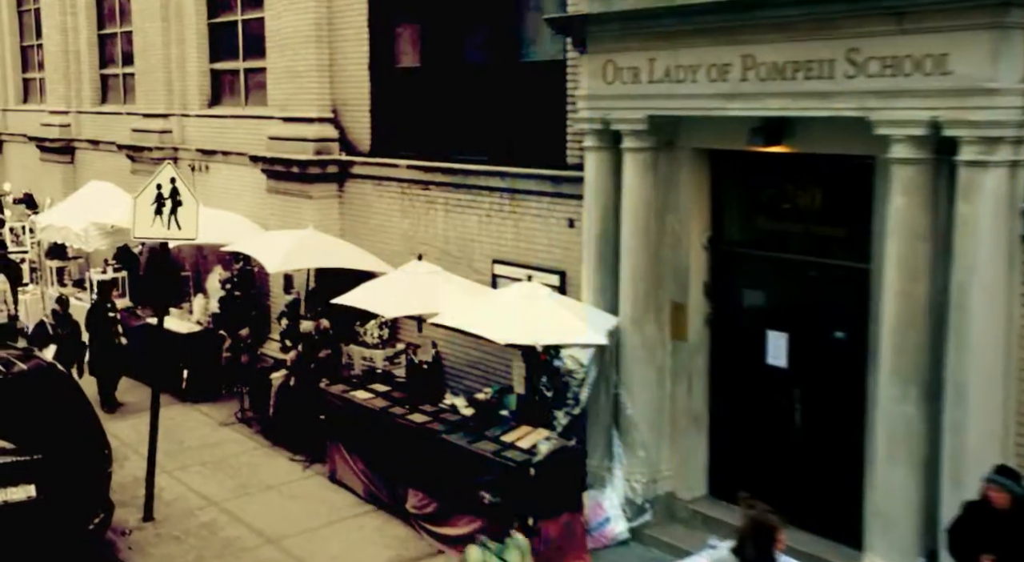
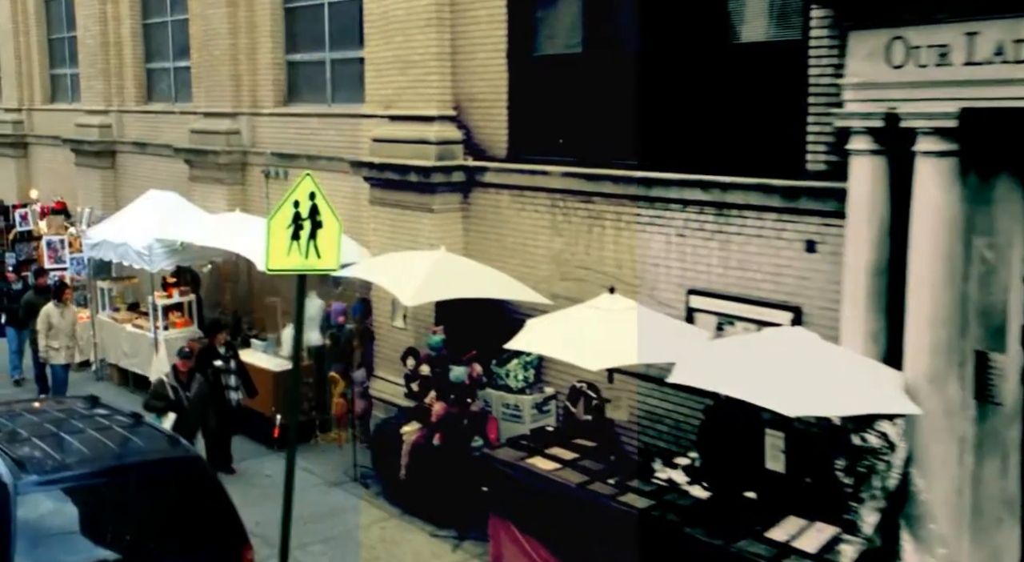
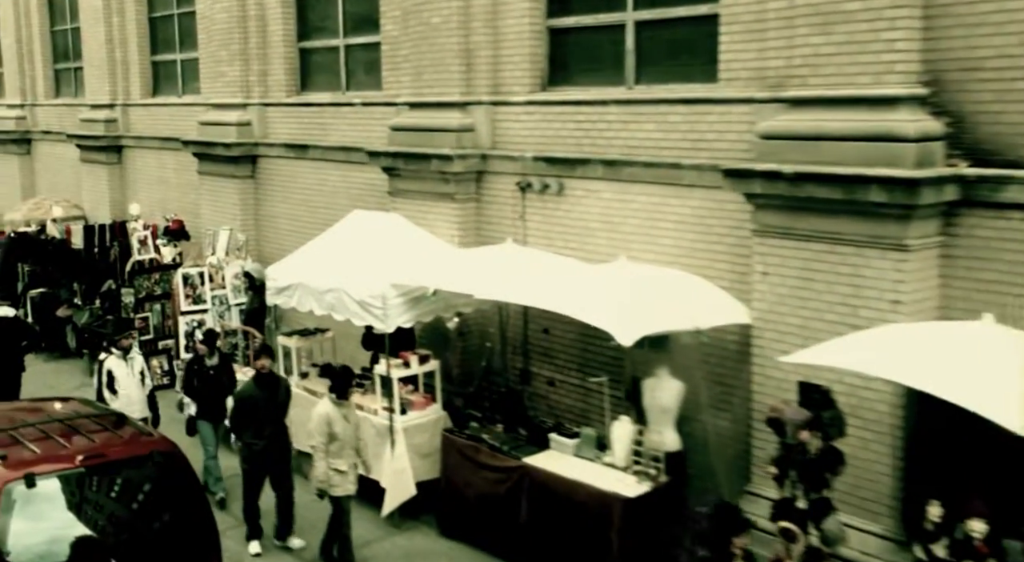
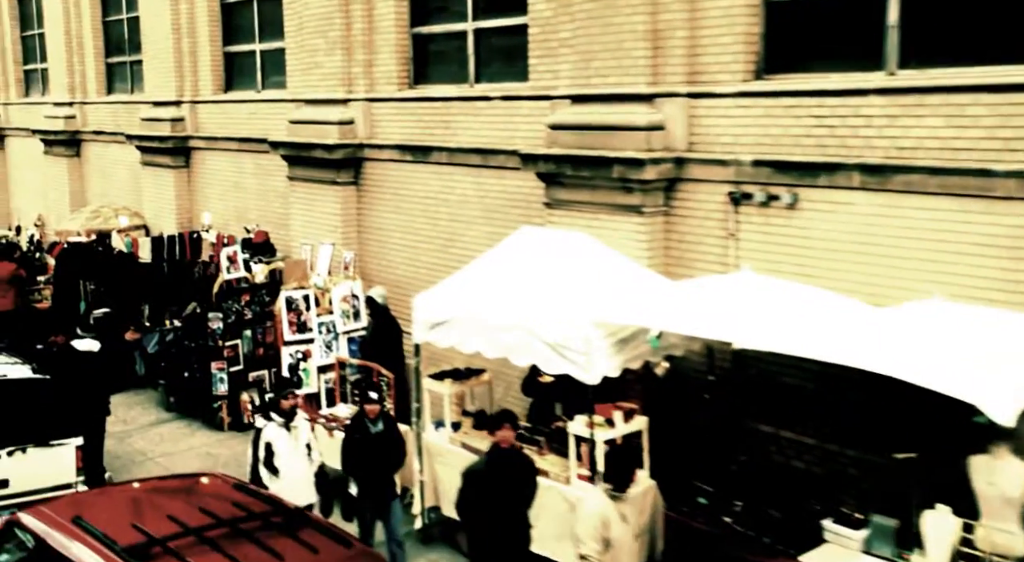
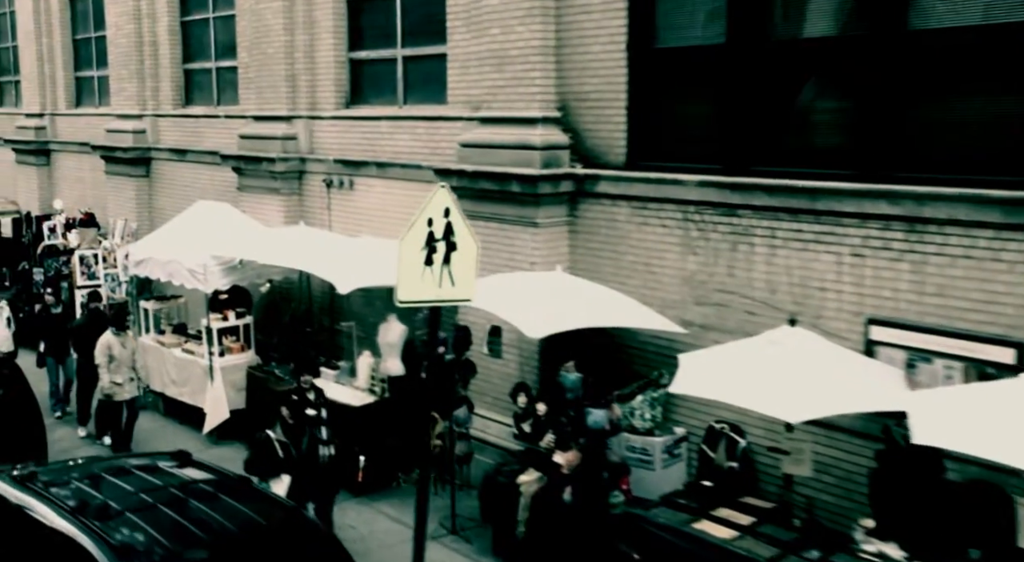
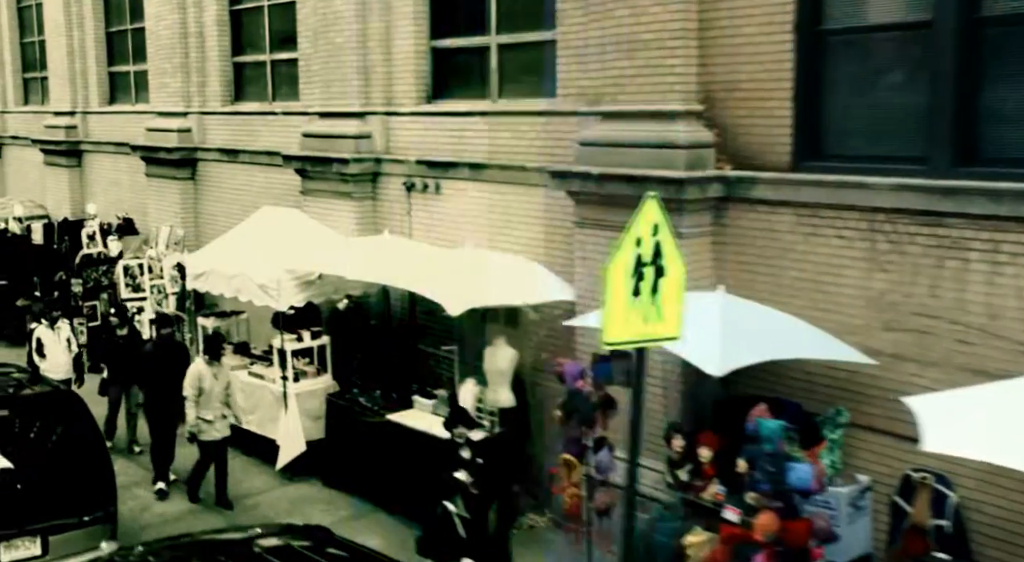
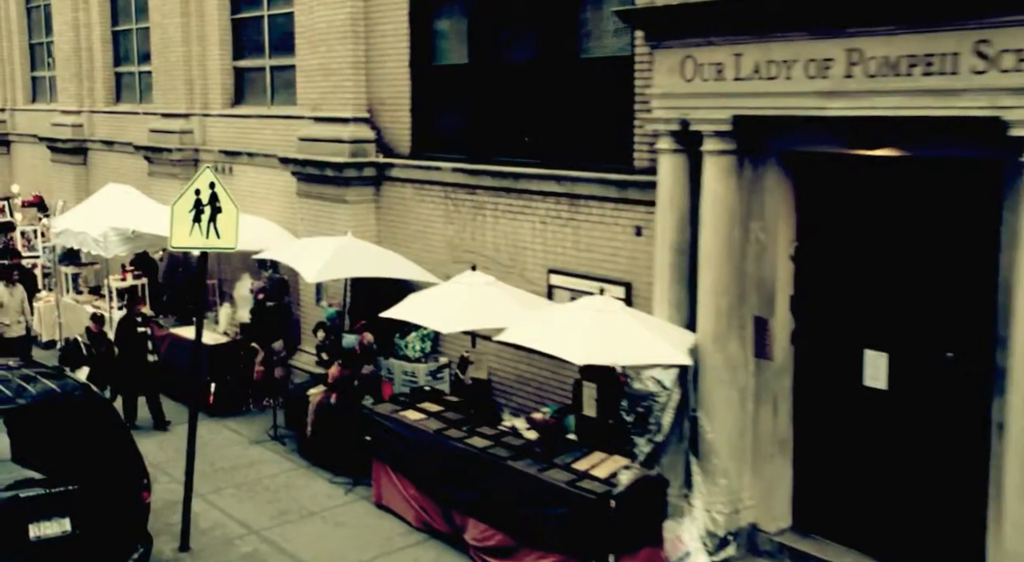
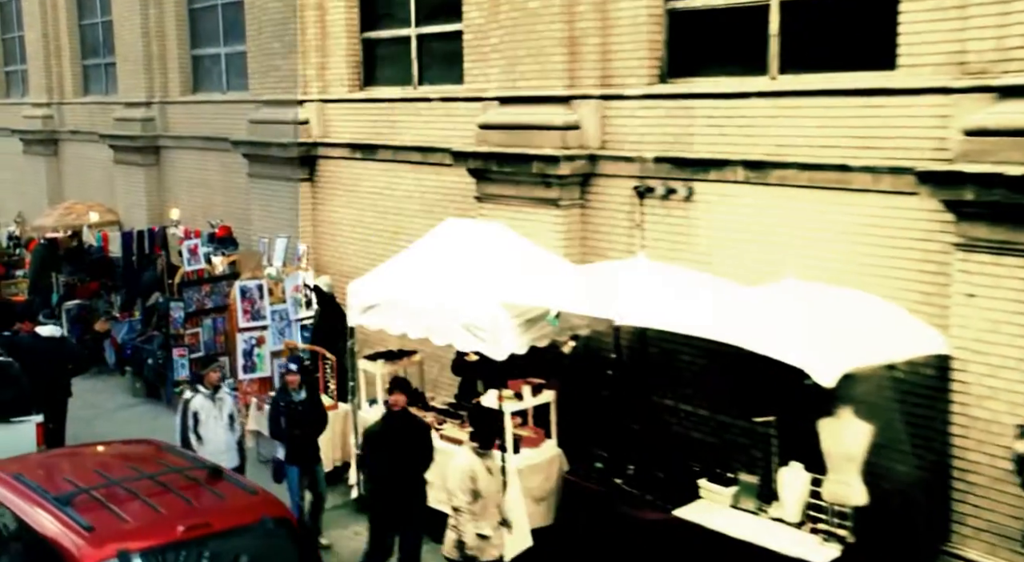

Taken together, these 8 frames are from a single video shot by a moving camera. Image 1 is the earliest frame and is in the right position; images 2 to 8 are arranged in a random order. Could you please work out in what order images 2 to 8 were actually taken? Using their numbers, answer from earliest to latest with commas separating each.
7, 2, 5, 6, 3, 8, 4
